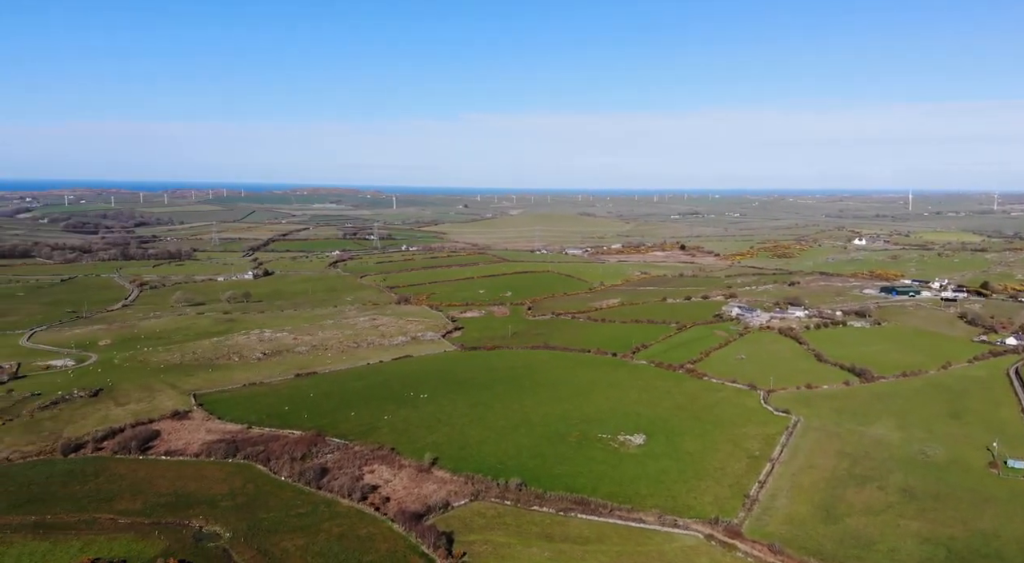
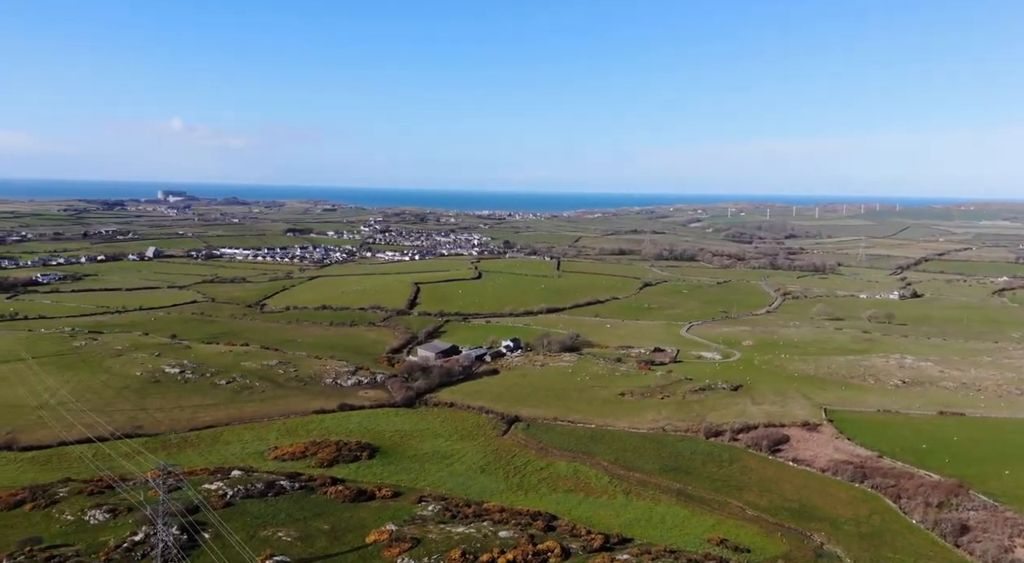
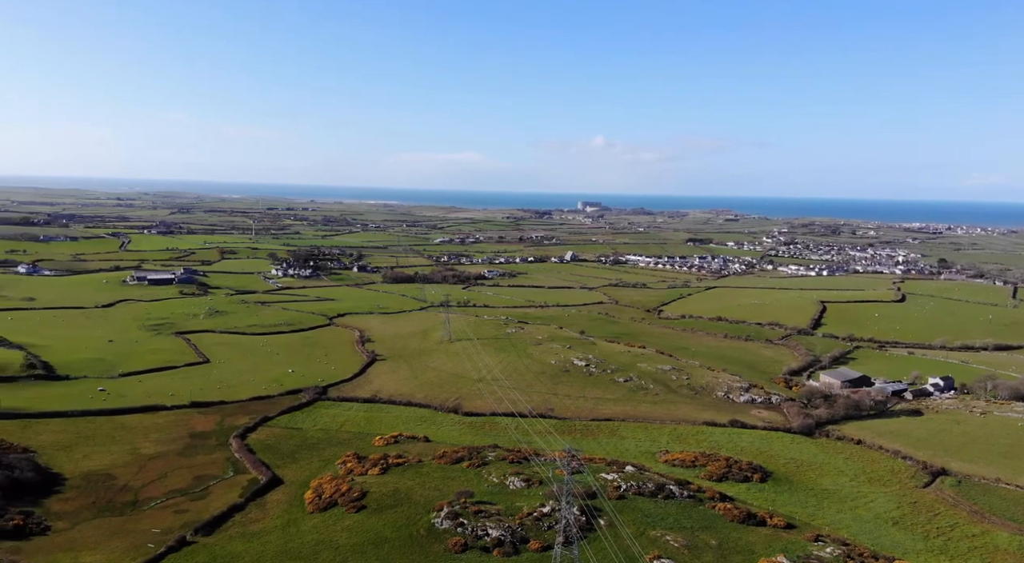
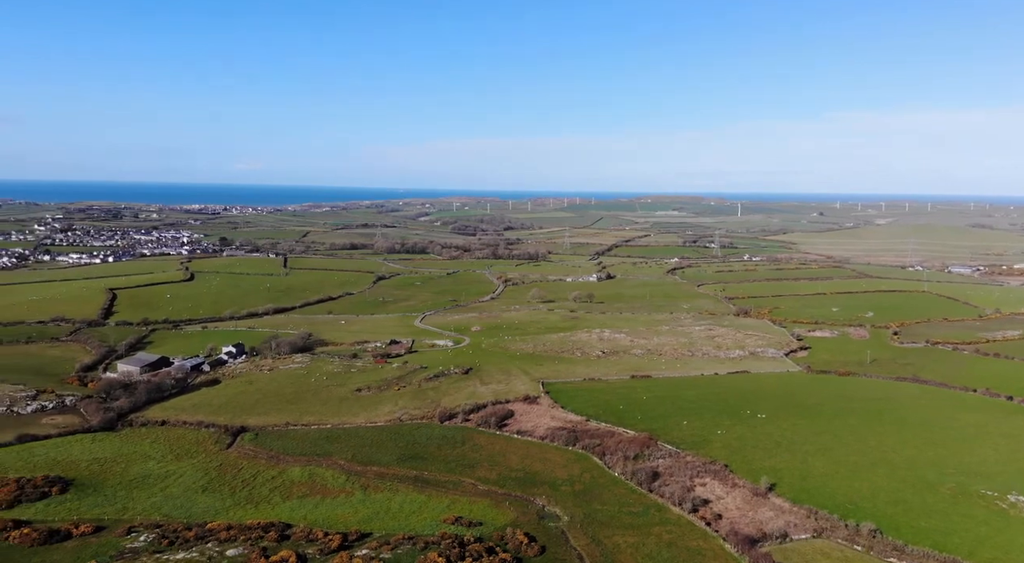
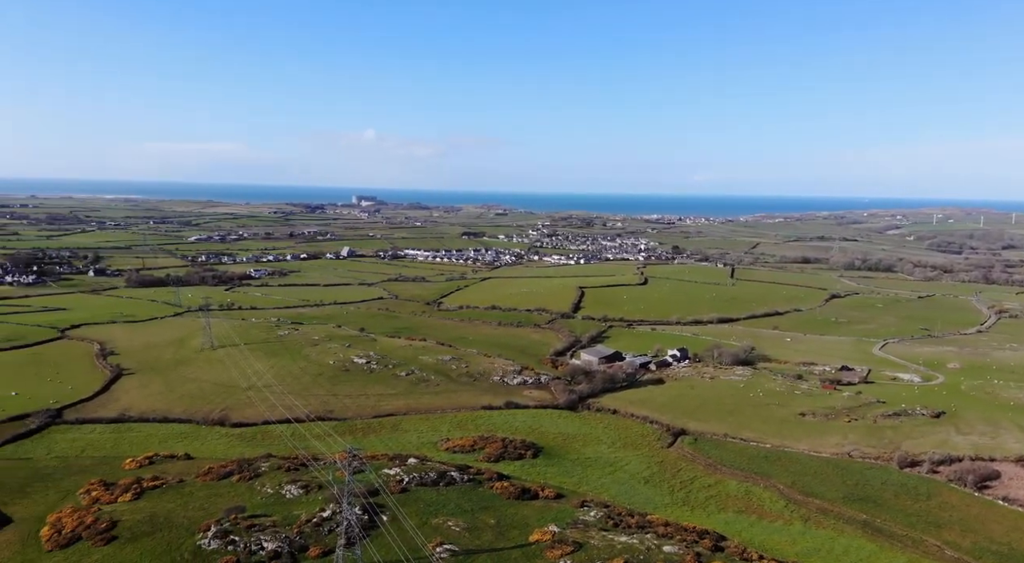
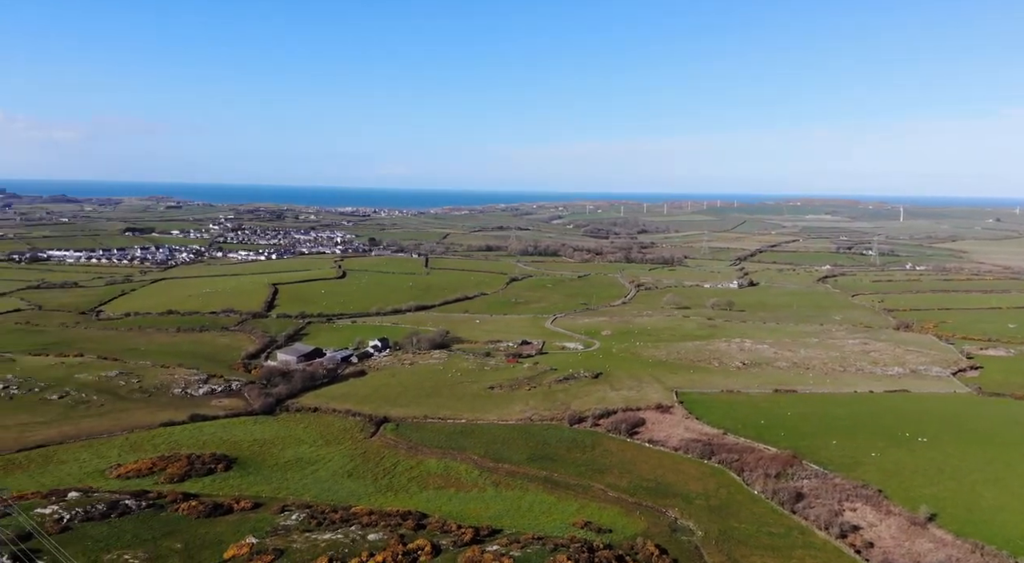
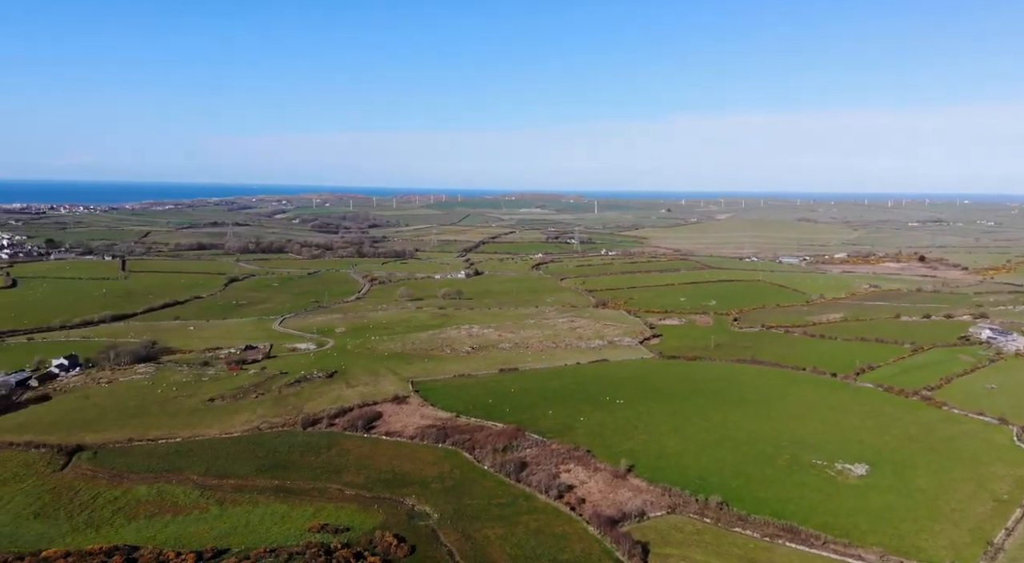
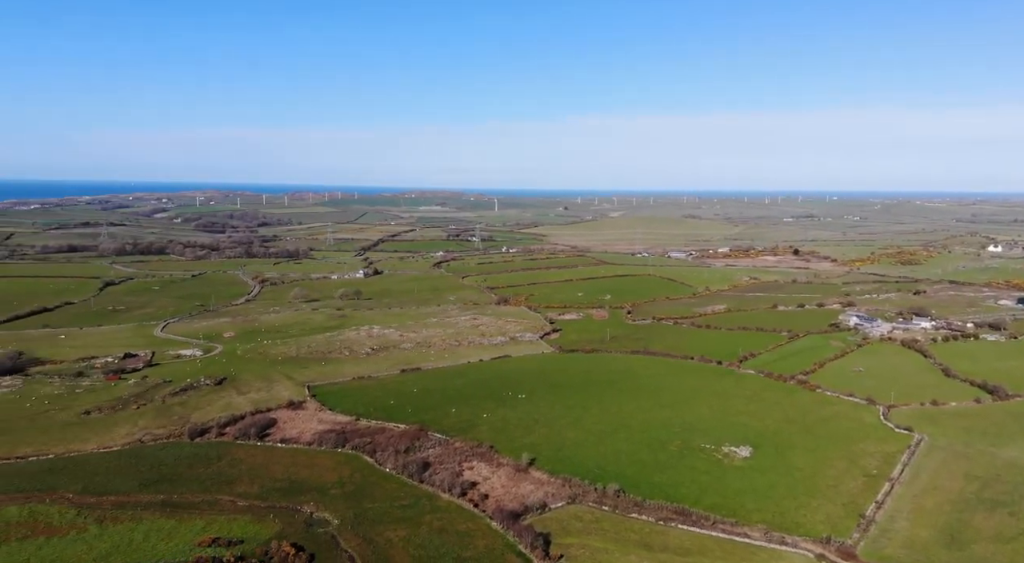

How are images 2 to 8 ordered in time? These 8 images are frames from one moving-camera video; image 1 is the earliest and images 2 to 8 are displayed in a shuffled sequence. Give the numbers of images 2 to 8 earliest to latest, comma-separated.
8, 7, 4, 6, 2, 5, 3
